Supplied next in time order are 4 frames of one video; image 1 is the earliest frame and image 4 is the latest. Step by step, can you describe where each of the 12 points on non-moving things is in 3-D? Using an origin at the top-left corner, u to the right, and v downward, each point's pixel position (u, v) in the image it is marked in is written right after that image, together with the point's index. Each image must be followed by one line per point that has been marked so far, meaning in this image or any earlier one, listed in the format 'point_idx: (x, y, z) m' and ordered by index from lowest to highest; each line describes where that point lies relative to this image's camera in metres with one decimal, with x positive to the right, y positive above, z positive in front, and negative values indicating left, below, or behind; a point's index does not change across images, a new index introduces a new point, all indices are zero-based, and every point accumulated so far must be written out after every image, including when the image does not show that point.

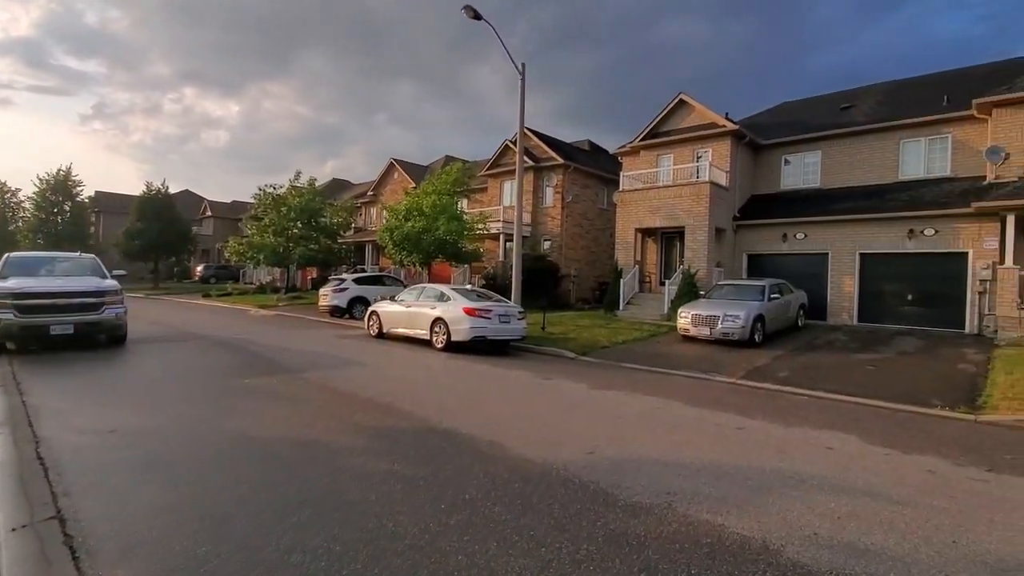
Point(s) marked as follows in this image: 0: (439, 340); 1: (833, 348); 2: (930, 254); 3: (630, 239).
0: (-1.7, -1.2, +12.0) m
1: (+7.9, -1.5, +12.6) m
2: (+12.6, +1.0, +15.4) m
3: (+4.5, +1.9, +19.3) m
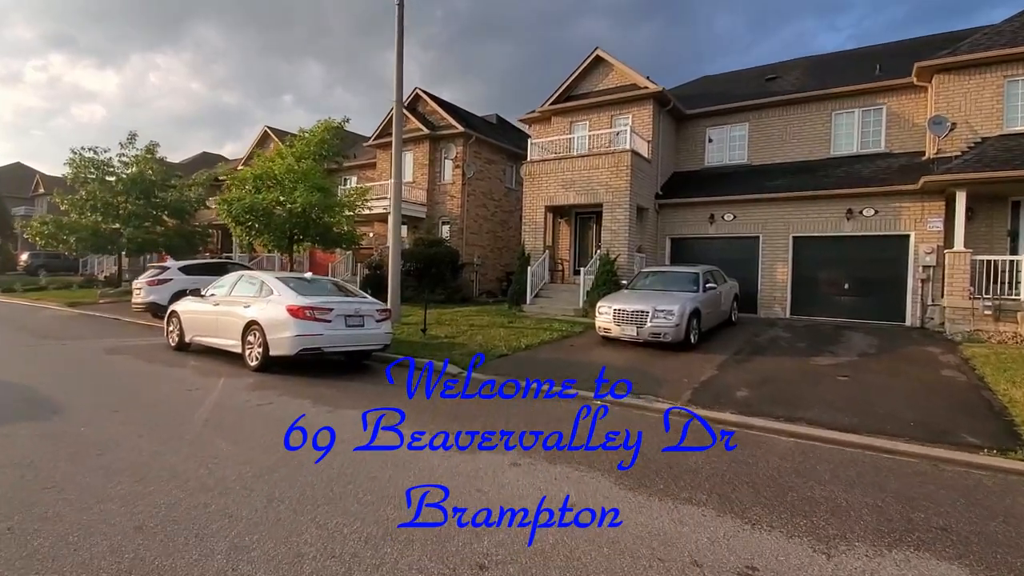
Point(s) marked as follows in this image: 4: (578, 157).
0: (-4.1, -1.1, +8.0) m
1: (+5.4, -1.2, +10.1) m
2: (+9.5, +1.4, +13.7) m
3: (+0.9, +2.2, +16.2) m
4: (+2.0, +3.9, +15.4) m
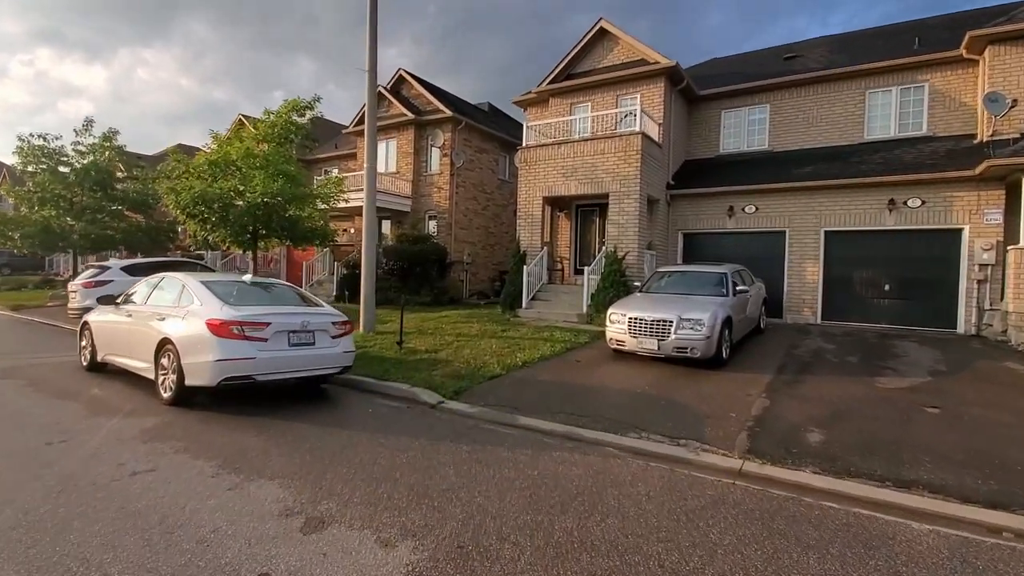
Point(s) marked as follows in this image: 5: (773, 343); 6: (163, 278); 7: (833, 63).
0: (-4.1, -1.1, +6.1) m
1: (+5.3, -1.3, +8.3) m
2: (+9.4, +1.3, +11.9) m
3: (+0.7, +2.1, +14.3) m
4: (+1.8, +3.9, +13.6) m
5: (+5.2, -1.1, +10.1) m
6: (-4.9, +0.1, +7.2) m
7: (+9.3, +6.5, +14.8) m
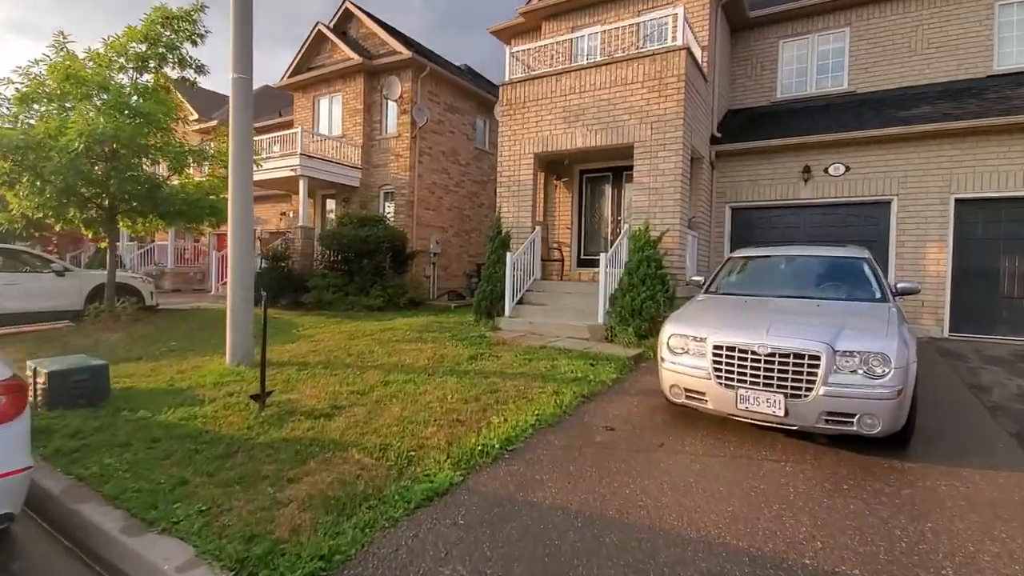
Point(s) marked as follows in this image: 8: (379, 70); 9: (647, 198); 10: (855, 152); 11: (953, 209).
0: (-4.3, -1.2, +1.6) m
1: (+5.0, -1.3, +4.1) m
2: (+9.0, +1.4, +7.8) m
3: (+0.2, +2.2, +9.9) m
4: (+1.4, +3.9, +9.2) m
5: (+4.9, -1.0, +5.9) m
6: (-5.1, +0.1, +2.6) m
7: (+8.8, +6.6, +10.6) m
8: (-3.9, +6.4, +15.1) m
9: (+2.3, +1.5, +8.7) m
10: (+6.2, +2.4, +9.1) m
11: (+7.4, +1.3, +8.6) m
